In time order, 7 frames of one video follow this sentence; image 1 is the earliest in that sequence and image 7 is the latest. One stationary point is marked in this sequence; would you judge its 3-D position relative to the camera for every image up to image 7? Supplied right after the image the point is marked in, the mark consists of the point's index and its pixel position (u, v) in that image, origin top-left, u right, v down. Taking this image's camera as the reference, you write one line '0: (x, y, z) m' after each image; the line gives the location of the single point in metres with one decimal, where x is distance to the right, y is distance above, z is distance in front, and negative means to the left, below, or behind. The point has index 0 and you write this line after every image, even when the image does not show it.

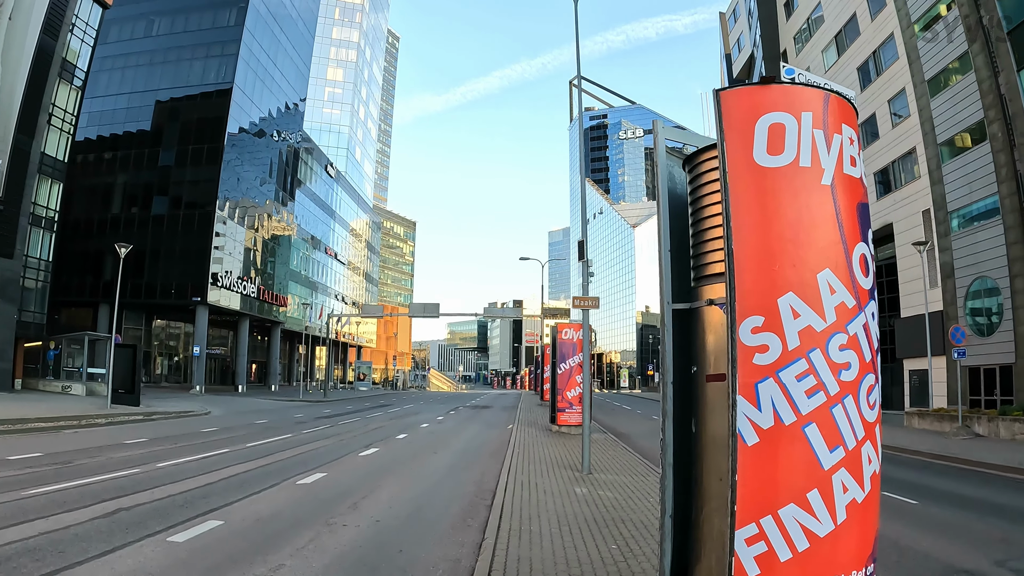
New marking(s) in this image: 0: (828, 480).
0: (+1.7, -1.0, +3.3) m
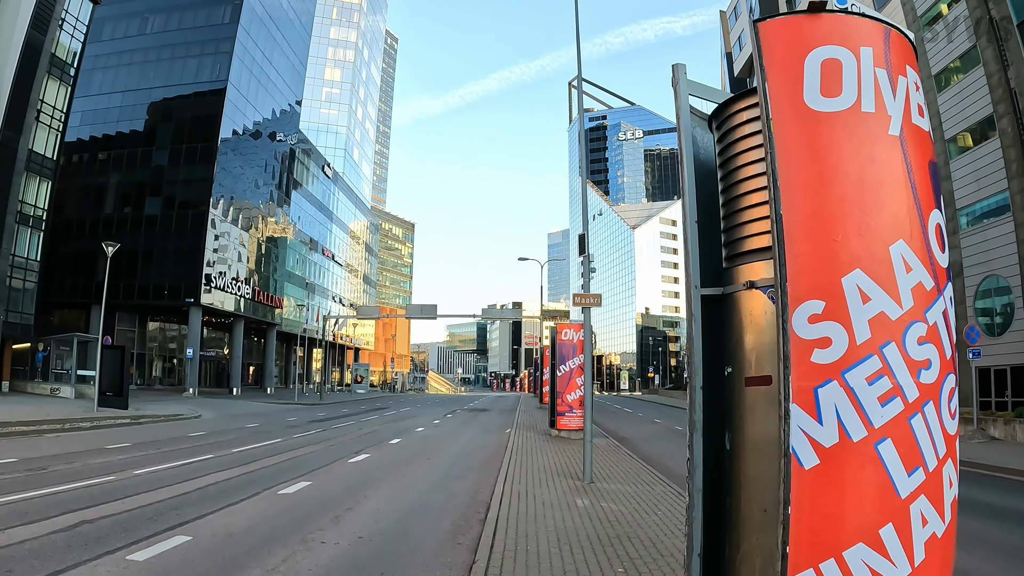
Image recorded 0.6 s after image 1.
0: (+1.6, -0.9, +2.5) m
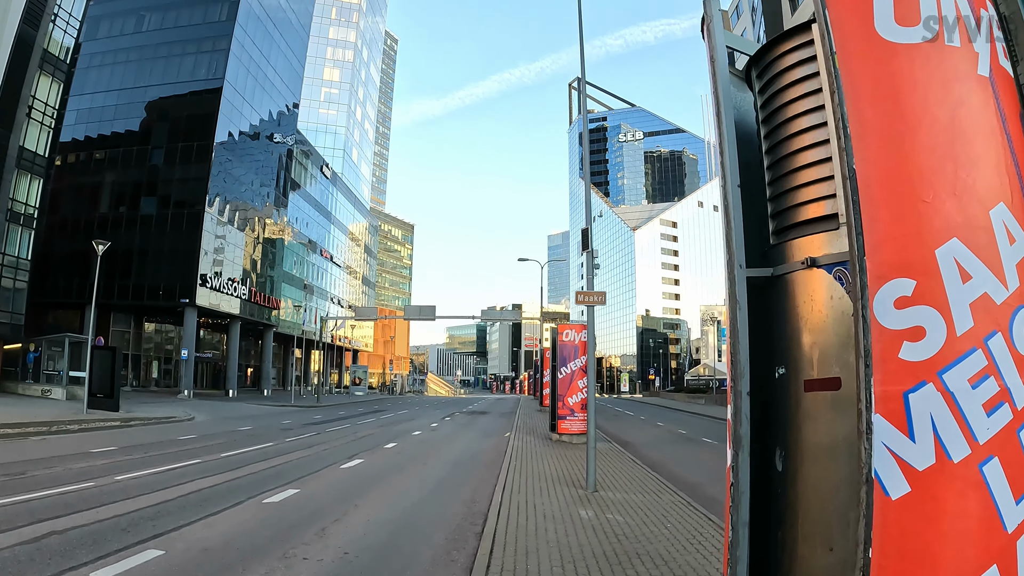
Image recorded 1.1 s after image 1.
0: (+1.6, -0.8, +2.0) m
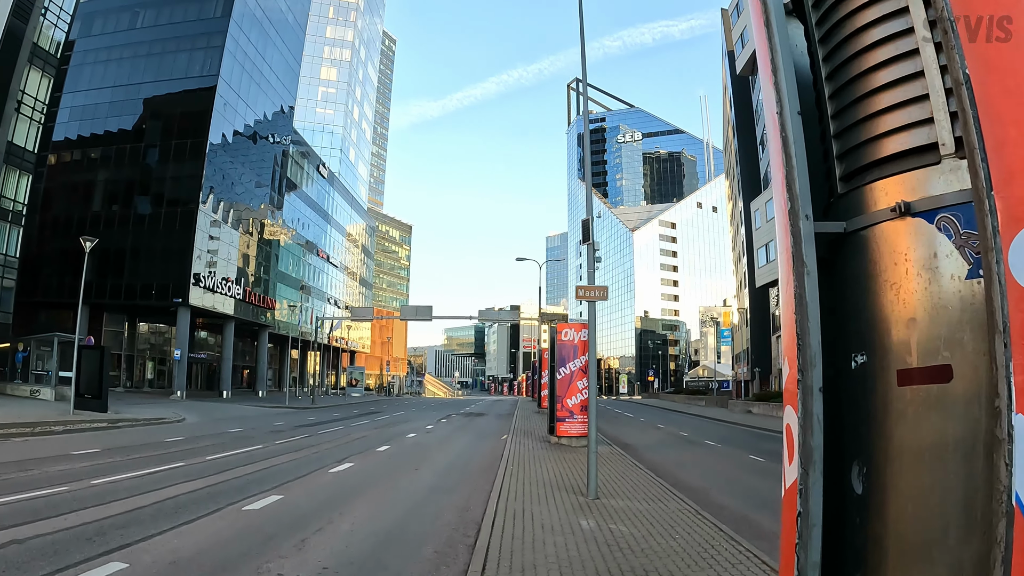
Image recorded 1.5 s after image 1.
0: (+1.6, -0.7, +1.4) m
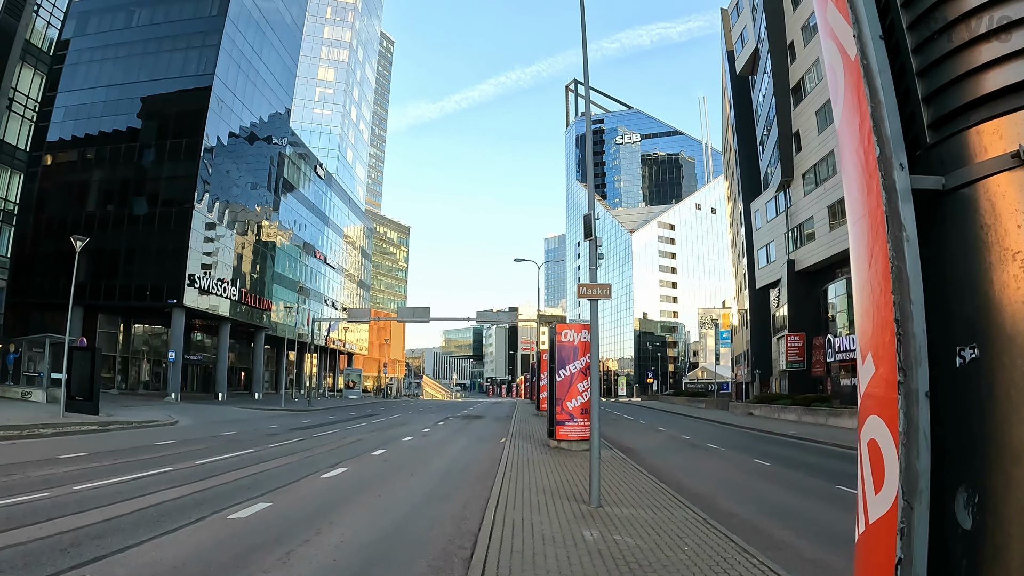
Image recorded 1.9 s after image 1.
0: (+1.6, -0.7, +1.0) m
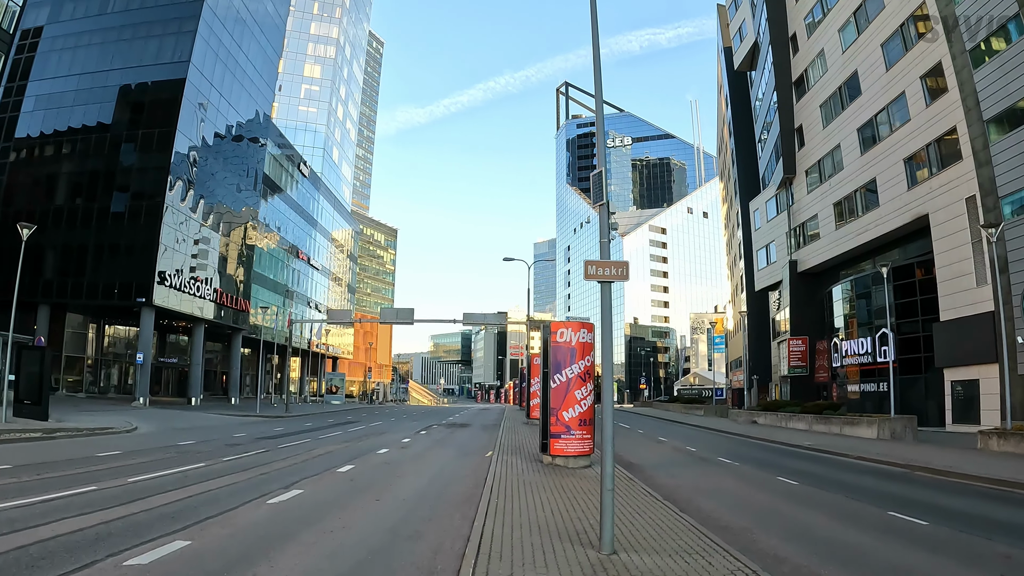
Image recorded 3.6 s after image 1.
0: (+1.6, -0.4, -1.1) m
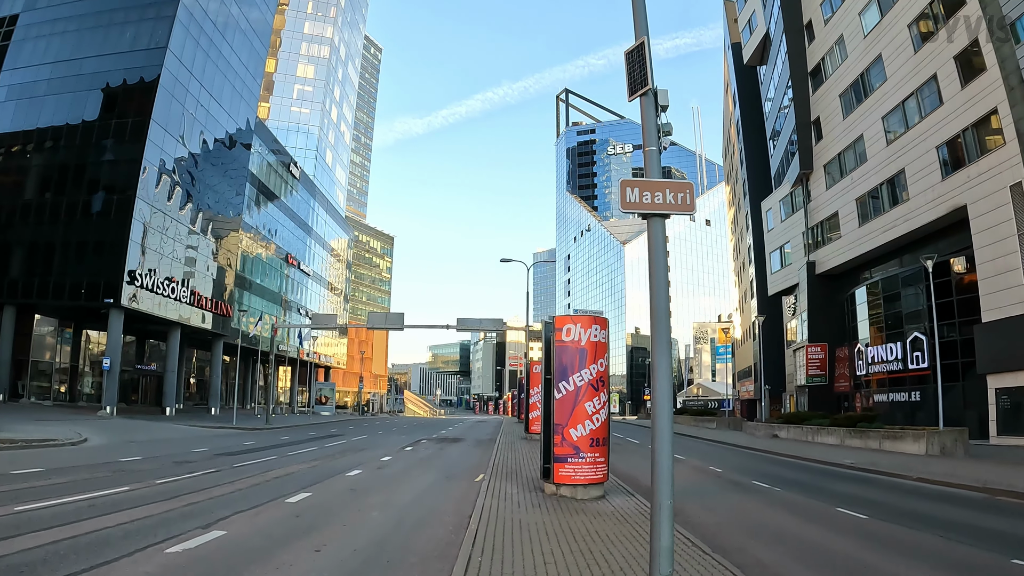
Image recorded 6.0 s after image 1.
0: (+1.5, +0.2, -3.9) m
